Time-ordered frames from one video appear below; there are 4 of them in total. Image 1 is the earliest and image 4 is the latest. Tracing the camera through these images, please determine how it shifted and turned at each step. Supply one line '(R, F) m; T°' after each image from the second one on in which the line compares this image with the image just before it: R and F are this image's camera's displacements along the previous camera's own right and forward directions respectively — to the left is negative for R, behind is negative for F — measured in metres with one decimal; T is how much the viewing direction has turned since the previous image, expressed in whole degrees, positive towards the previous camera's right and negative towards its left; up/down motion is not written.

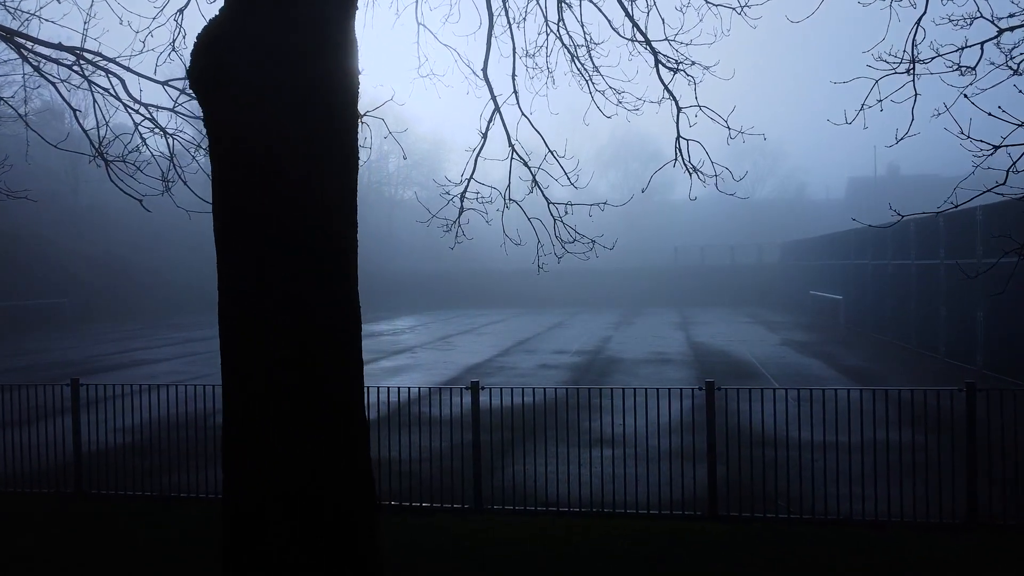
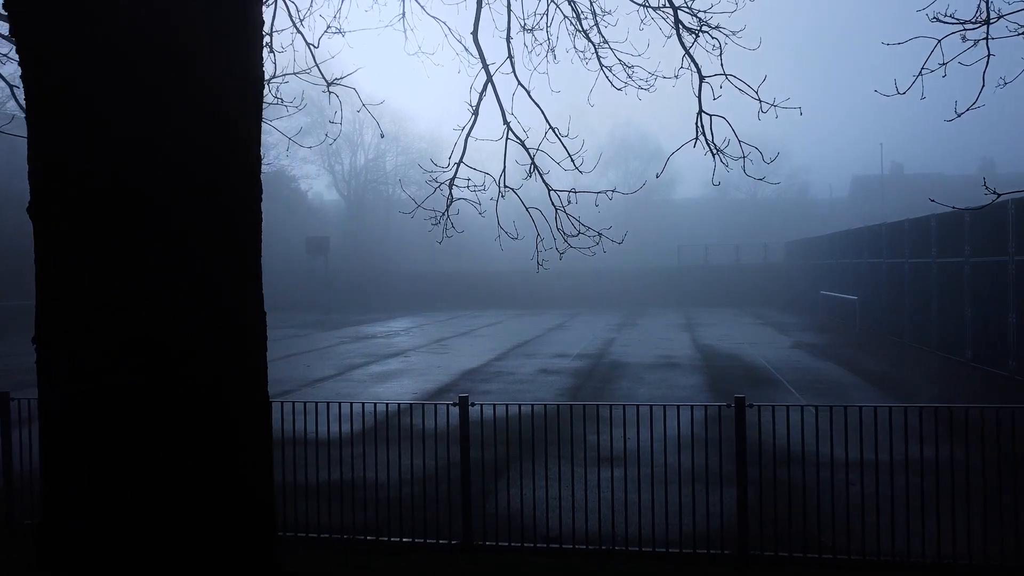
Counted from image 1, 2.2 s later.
(0.0, +1.1) m; 0°
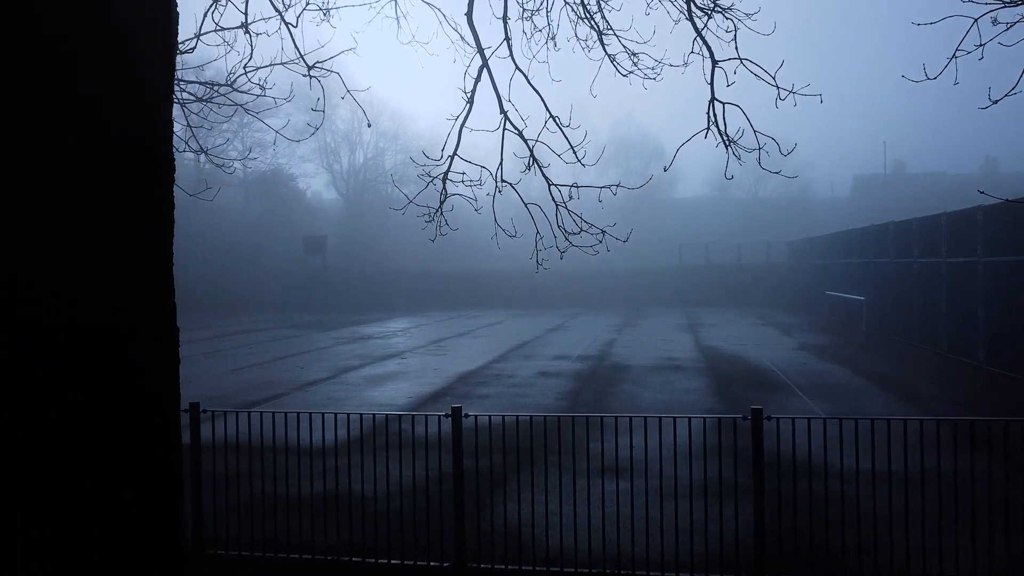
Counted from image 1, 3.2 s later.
(0.0, +0.5) m; 0°
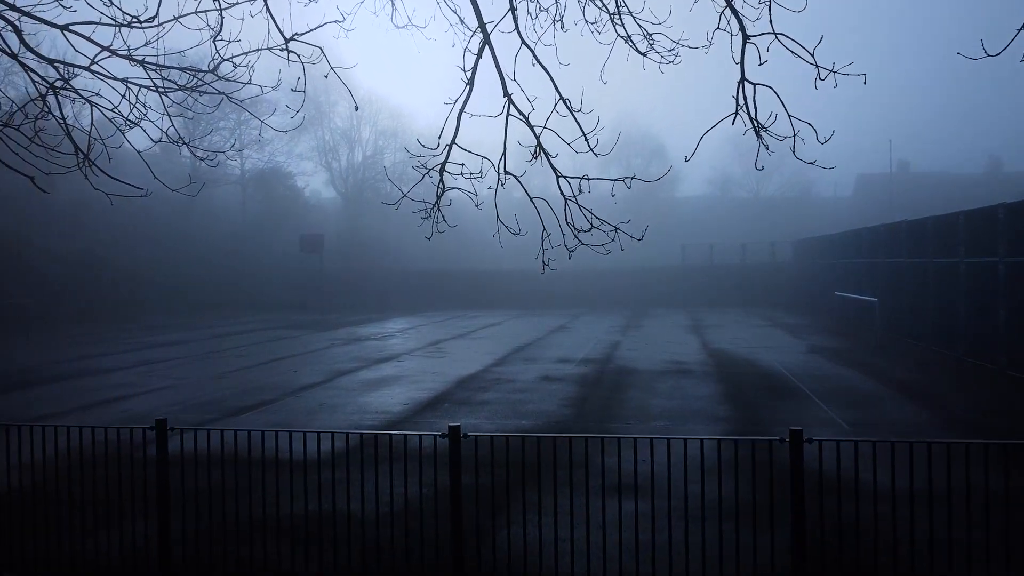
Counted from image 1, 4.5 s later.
(0.0, +0.7) m; 0°
